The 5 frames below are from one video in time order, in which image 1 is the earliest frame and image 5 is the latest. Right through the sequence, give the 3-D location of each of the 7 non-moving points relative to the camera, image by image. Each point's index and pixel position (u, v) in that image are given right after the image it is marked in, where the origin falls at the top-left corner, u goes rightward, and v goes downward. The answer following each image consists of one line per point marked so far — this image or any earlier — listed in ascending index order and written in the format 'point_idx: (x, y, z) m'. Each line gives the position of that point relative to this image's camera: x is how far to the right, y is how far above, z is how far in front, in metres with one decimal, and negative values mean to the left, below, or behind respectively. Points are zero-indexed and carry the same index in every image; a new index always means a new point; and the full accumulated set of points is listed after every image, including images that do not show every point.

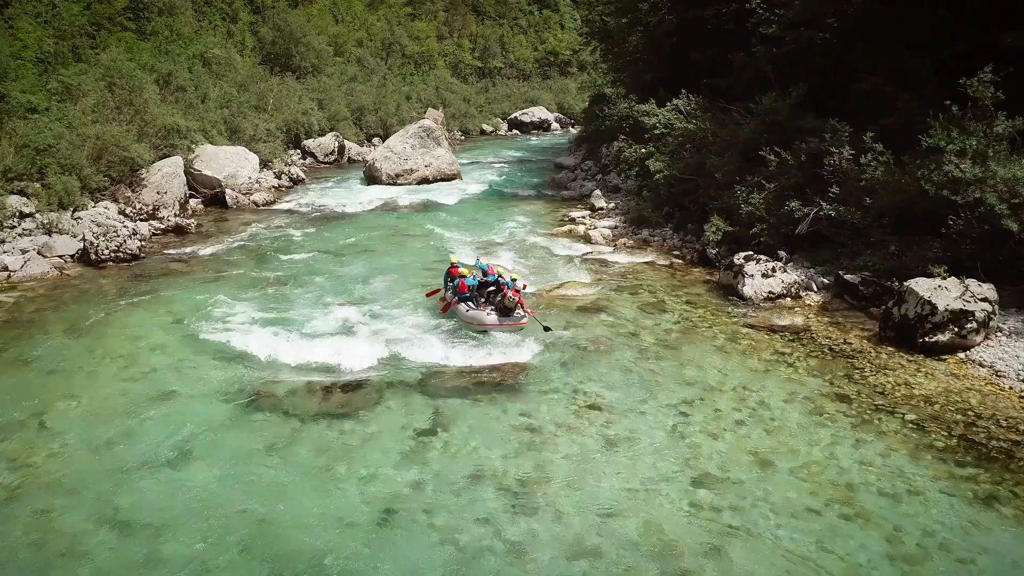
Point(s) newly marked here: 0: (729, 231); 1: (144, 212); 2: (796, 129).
0: (+4.2, +1.1, +14.4) m
1: (-9.1, +1.9, +18.3) m
2: (+5.5, +3.1, +14.4) m
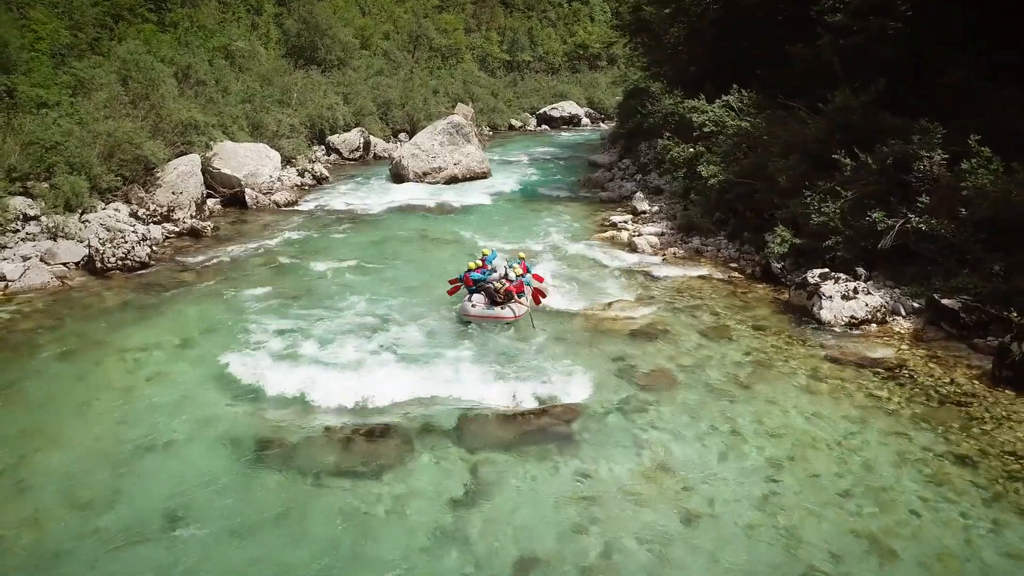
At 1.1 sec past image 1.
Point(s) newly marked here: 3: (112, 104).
0: (+5.0, +0.8, +12.8) m
1: (-8.2, +1.8, +17.2) m
2: (+6.3, +2.8, +12.8) m
3: (-10.5, +4.9, +19.5) m
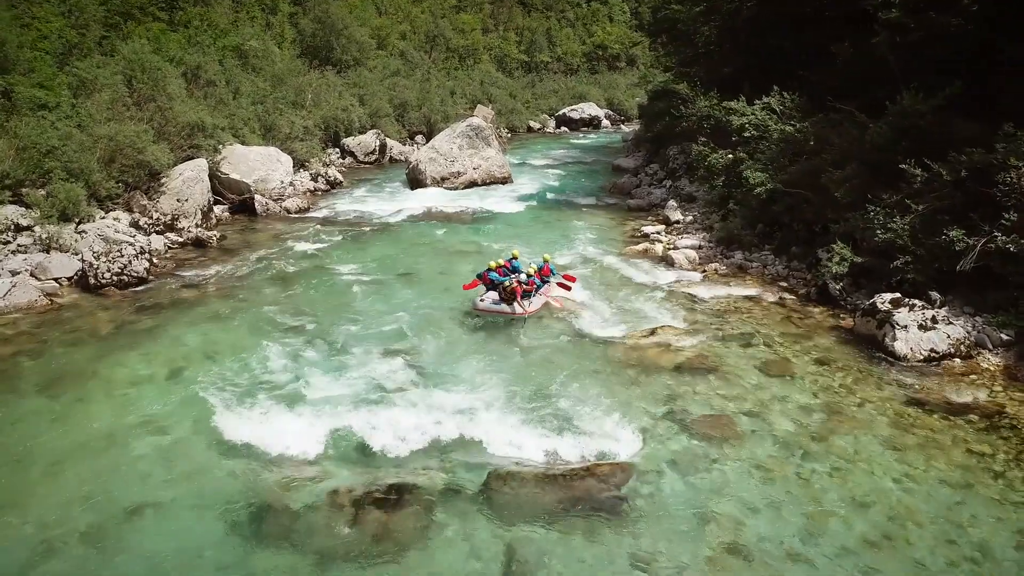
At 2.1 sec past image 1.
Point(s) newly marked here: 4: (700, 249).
0: (+5.4, +0.4, +11.5) m
1: (-7.7, +1.5, +16.2) m
2: (+6.7, +2.4, +11.5) m
3: (-9.9, +4.6, +18.5) m
4: (+3.9, +0.8, +15.2) m
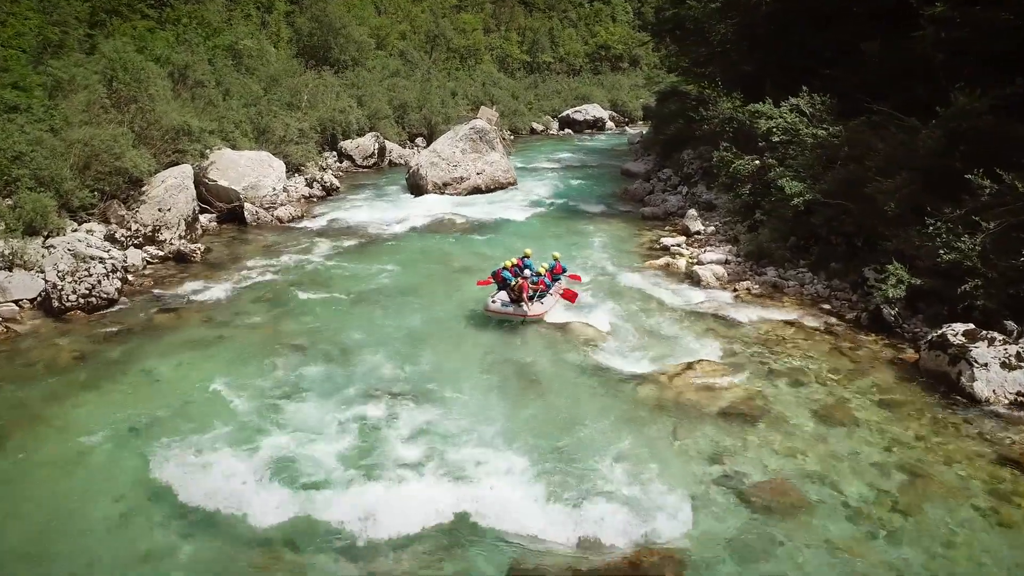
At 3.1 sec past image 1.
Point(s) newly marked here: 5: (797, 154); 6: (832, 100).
0: (+5.6, +0.1, +10.2) m
1: (-7.5, +1.1, +14.9) m
2: (+6.9, +2.0, +10.2) m
3: (-9.7, +4.2, +17.2) m
4: (+4.1, +0.5, +13.9) m
5: (+5.7, +2.7, +14.7) m
6: (+7.0, +4.1, +16.1) m
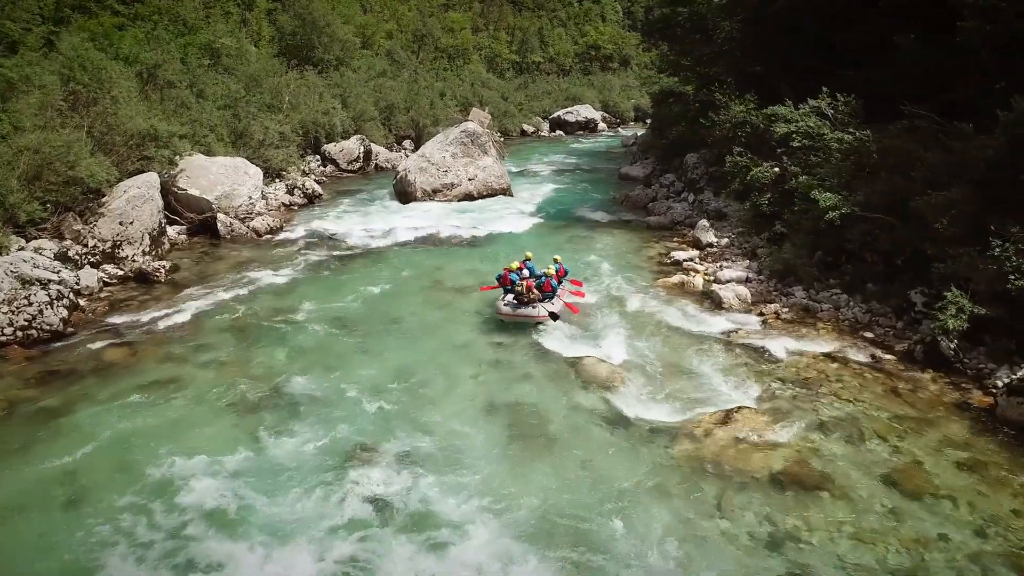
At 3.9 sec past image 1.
0: (+5.7, -0.3, +8.9) m
1: (-7.5, +0.7, +13.4) m
2: (+7.0, +1.7, +8.9) m
3: (-9.8, +3.8, +15.7) m
4: (+4.0, +0.1, +12.6) m
5: (+5.6, +2.3, +13.4) m
6: (+6.9, +3.7, +14.8) m
